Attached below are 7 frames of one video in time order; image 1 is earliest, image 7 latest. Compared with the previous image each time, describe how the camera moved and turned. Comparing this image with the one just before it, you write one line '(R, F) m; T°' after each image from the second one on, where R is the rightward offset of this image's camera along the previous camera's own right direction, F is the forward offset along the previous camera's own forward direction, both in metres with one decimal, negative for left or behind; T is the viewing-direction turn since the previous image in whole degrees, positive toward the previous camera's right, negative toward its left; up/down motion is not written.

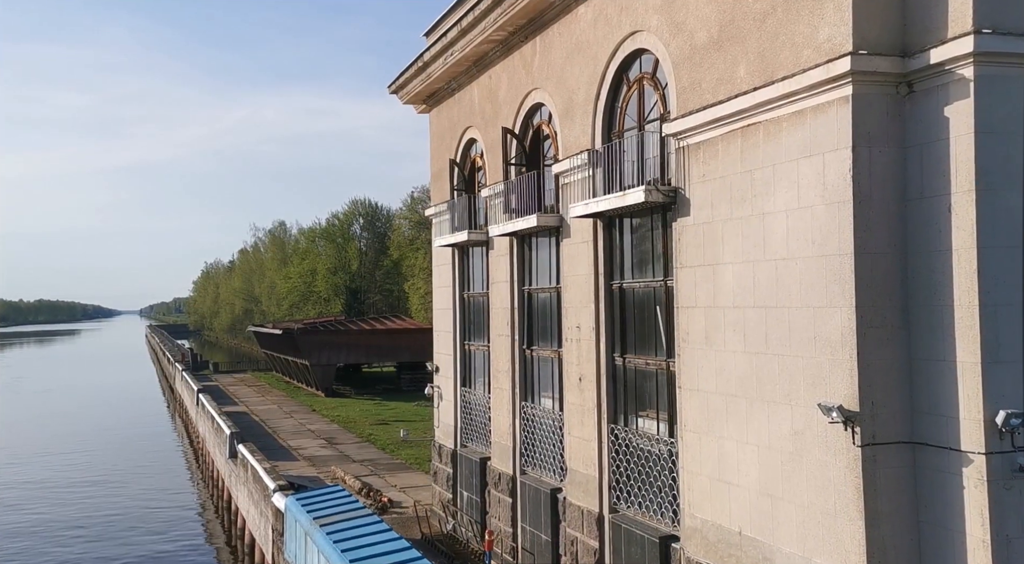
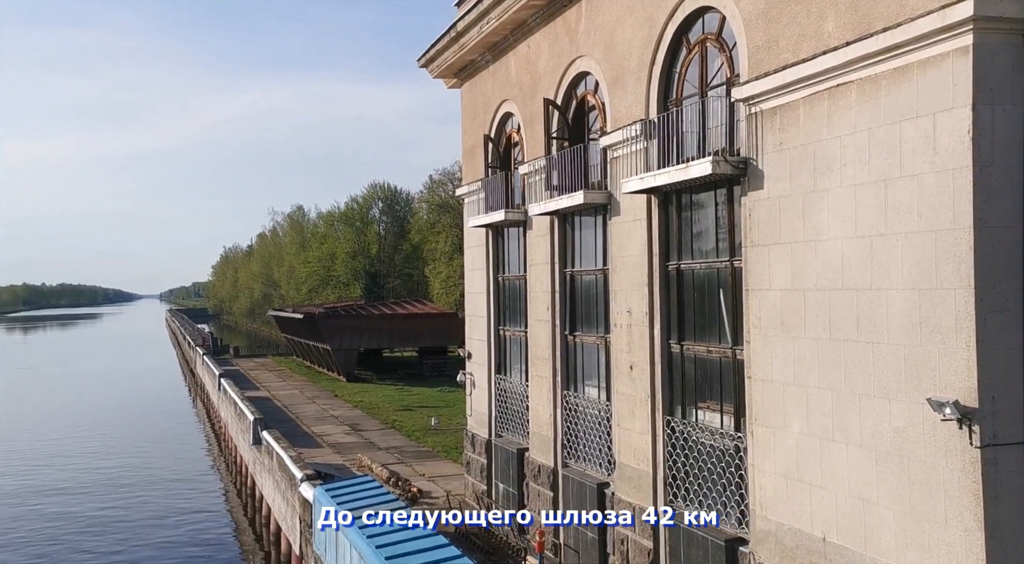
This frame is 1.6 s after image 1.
(-0.4, +0.8) m; -1°
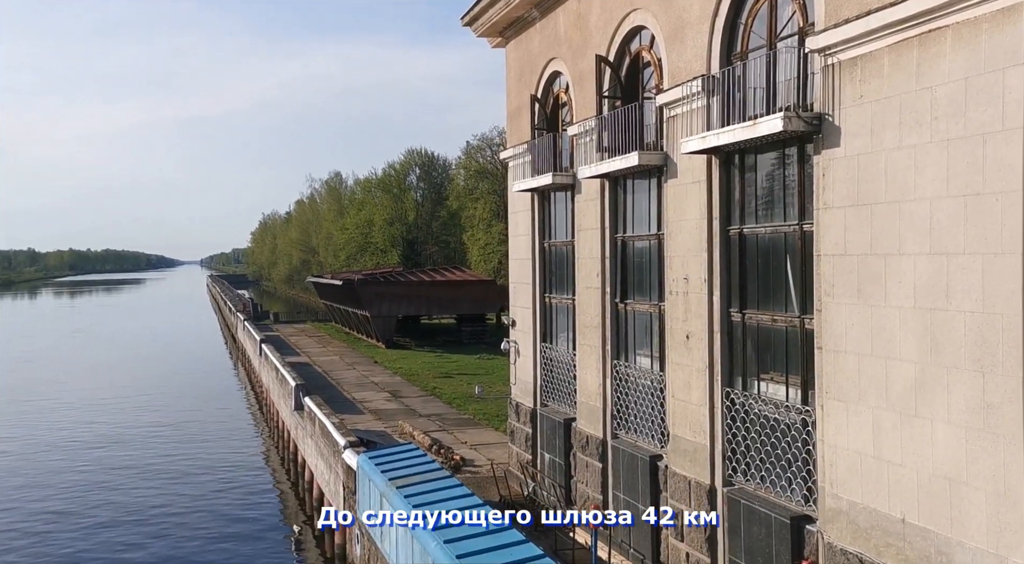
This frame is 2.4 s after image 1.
(-0.2, +0.4) m; -2°
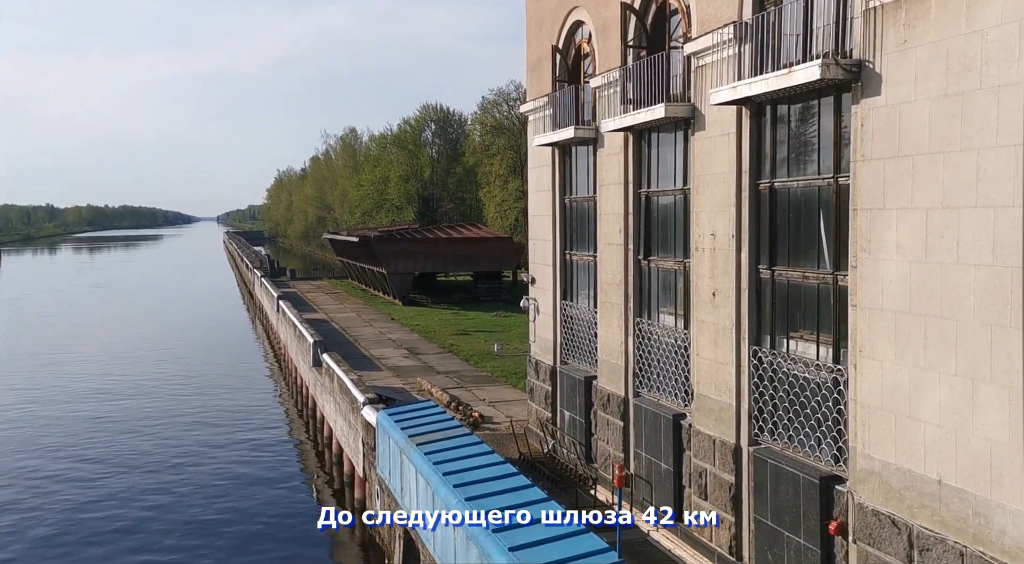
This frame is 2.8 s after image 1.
(-0.1, +0.2) m; -1°
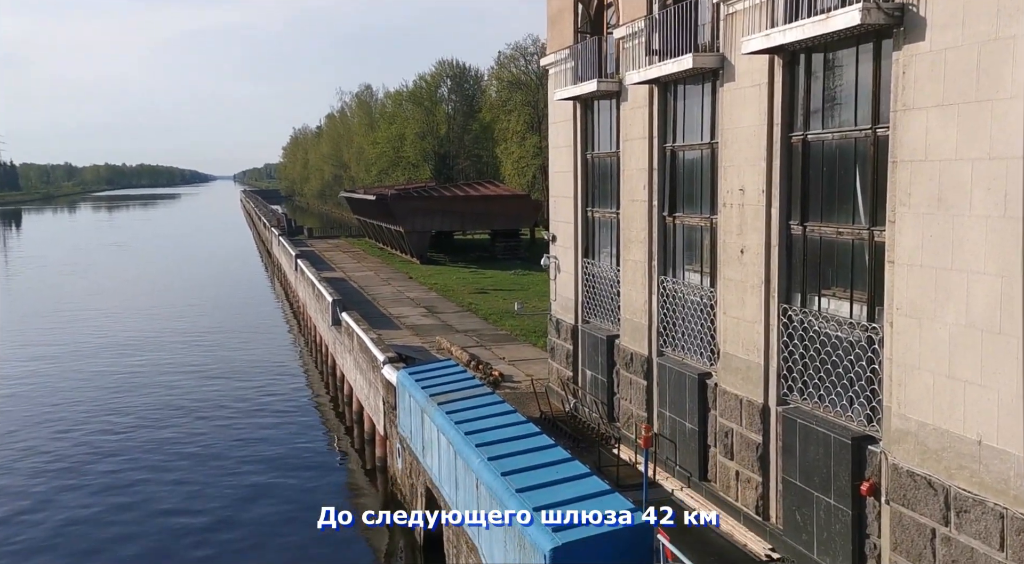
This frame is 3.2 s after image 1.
(-0.1, +0.2) m; -1°
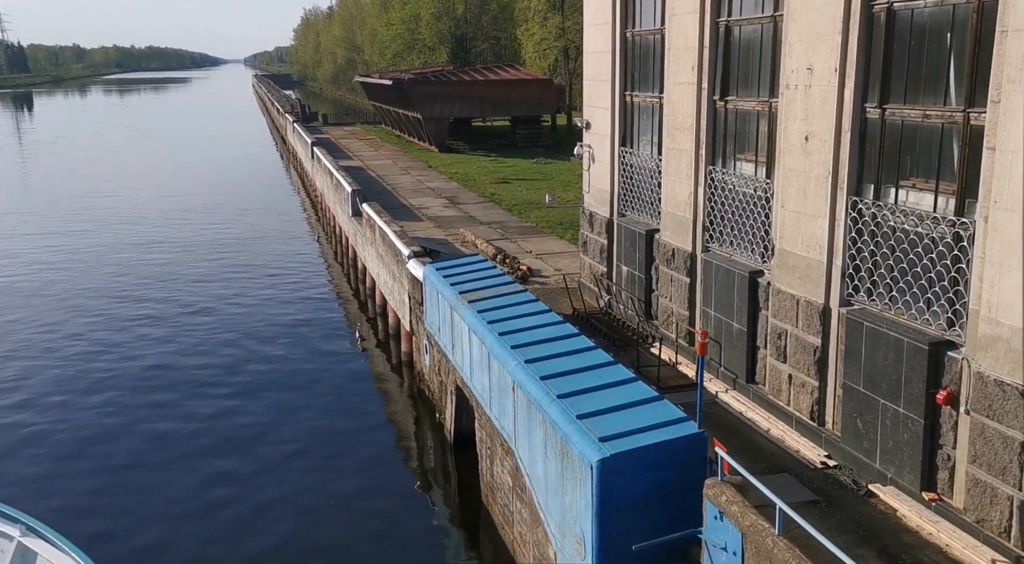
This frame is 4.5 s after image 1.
(-0.3, +0.8) m; -1°
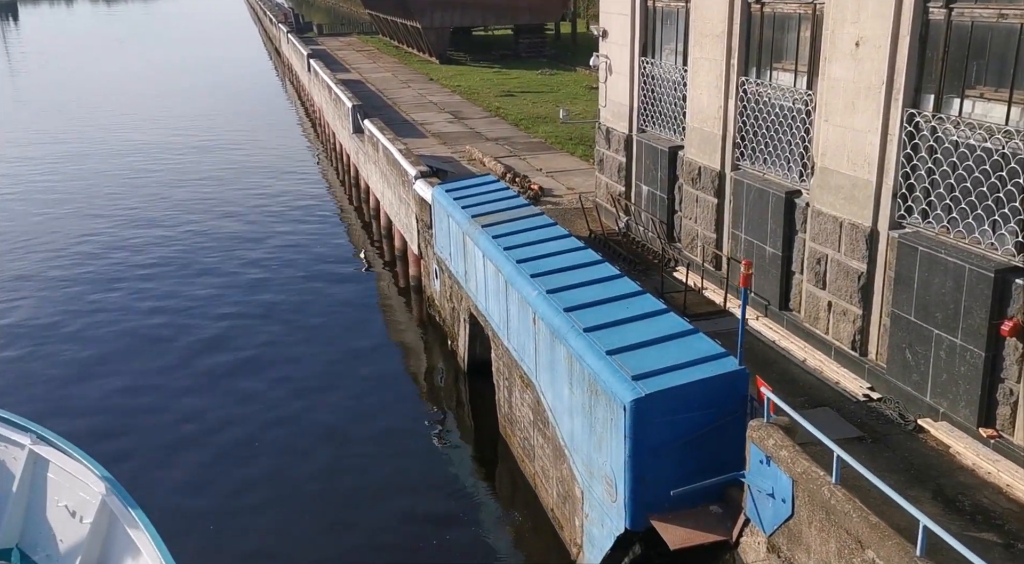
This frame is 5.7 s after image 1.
(-0.2, +0.7) m; 0°
